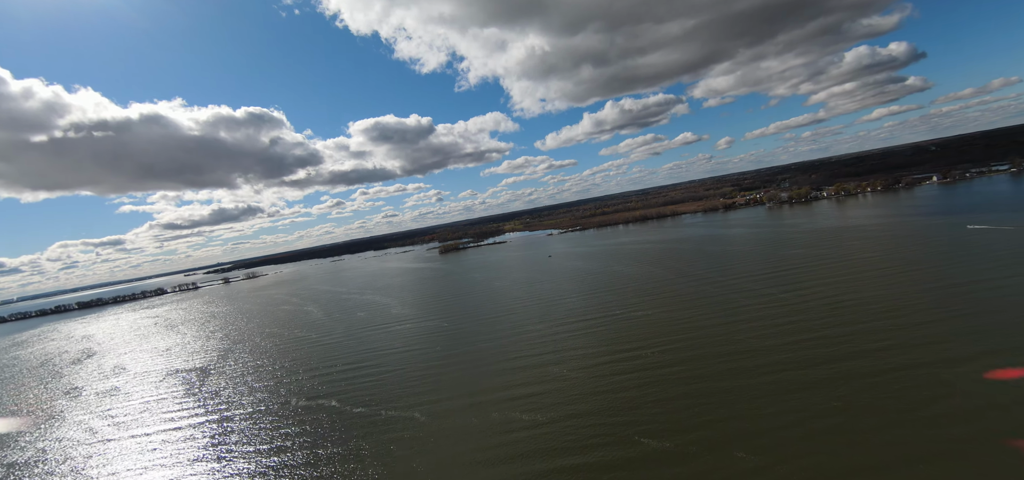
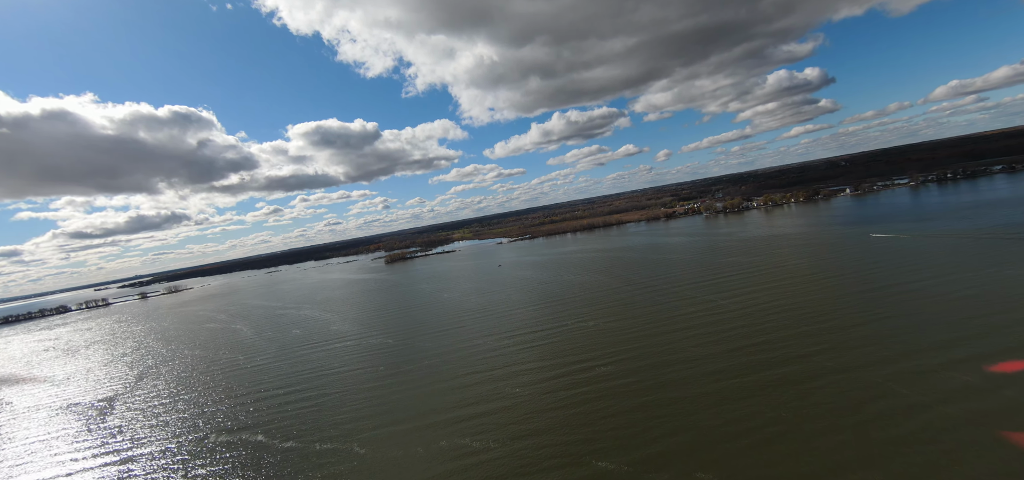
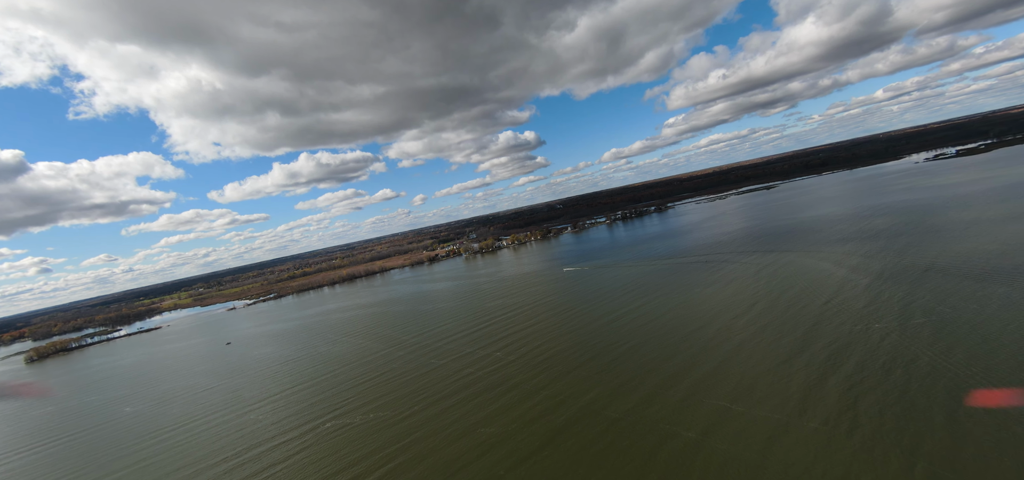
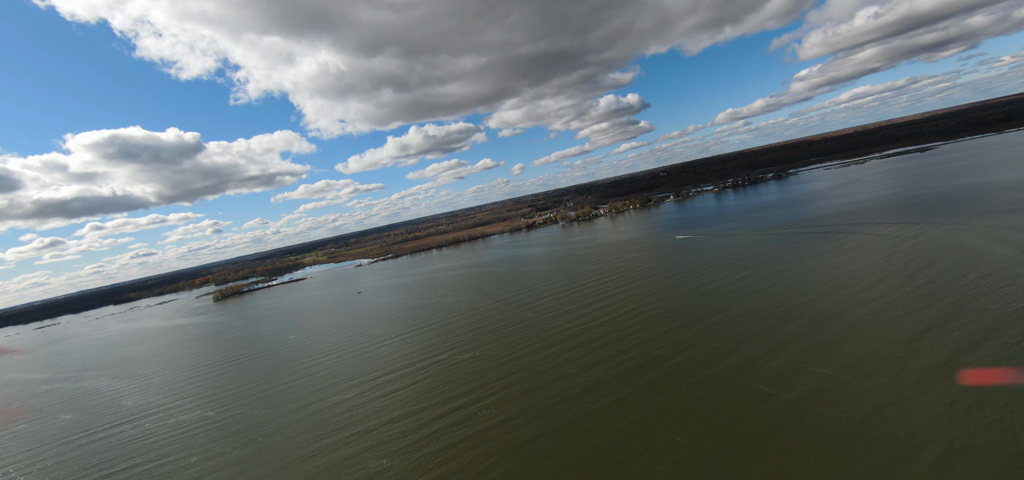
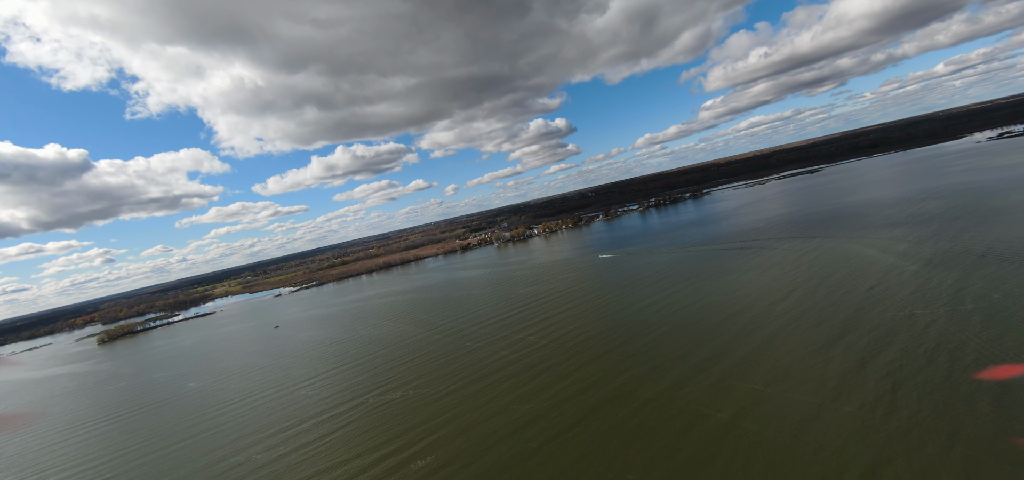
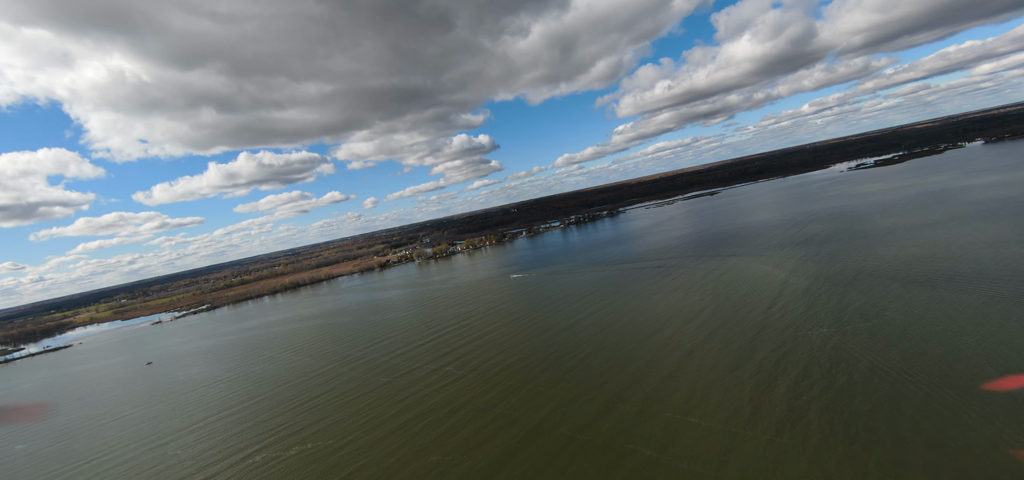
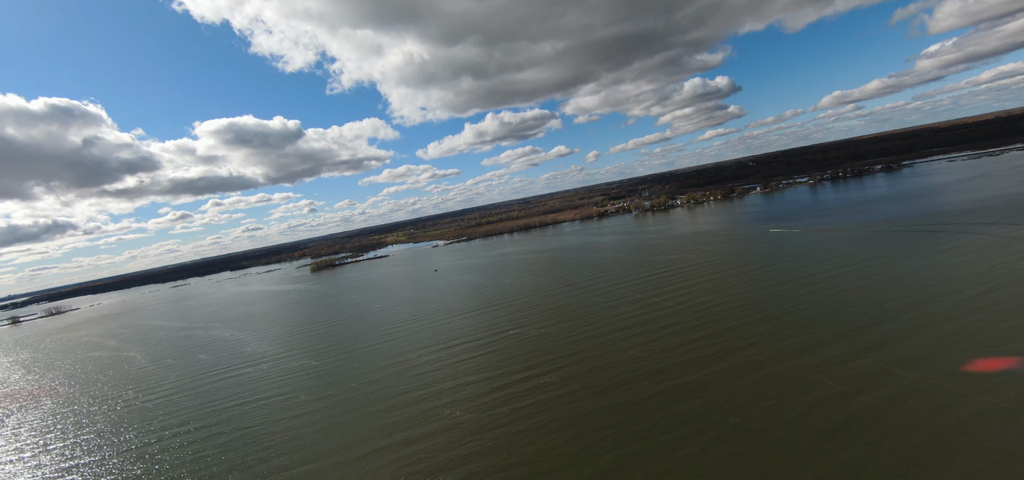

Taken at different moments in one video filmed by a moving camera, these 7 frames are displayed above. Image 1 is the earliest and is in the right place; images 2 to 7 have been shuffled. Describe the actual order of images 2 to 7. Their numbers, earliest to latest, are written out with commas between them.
2, 7, 4, 5, 3, 6
